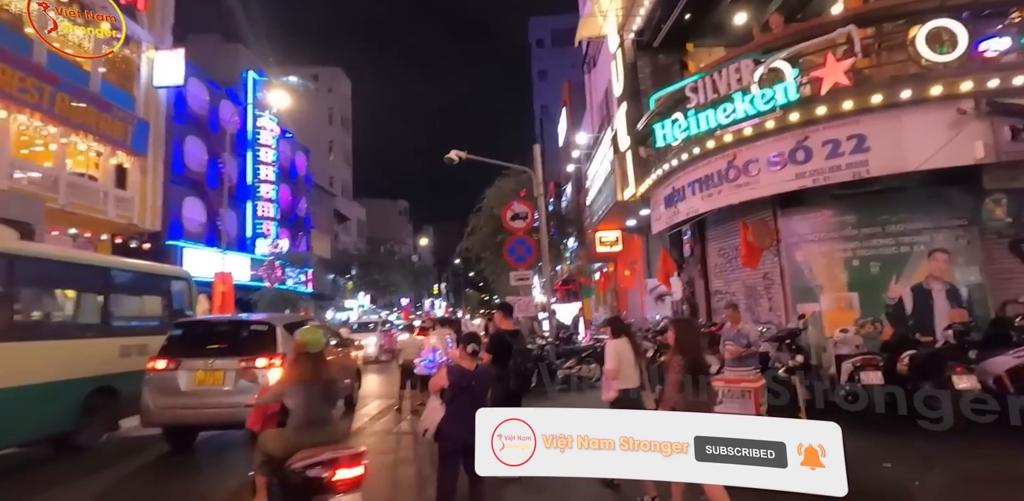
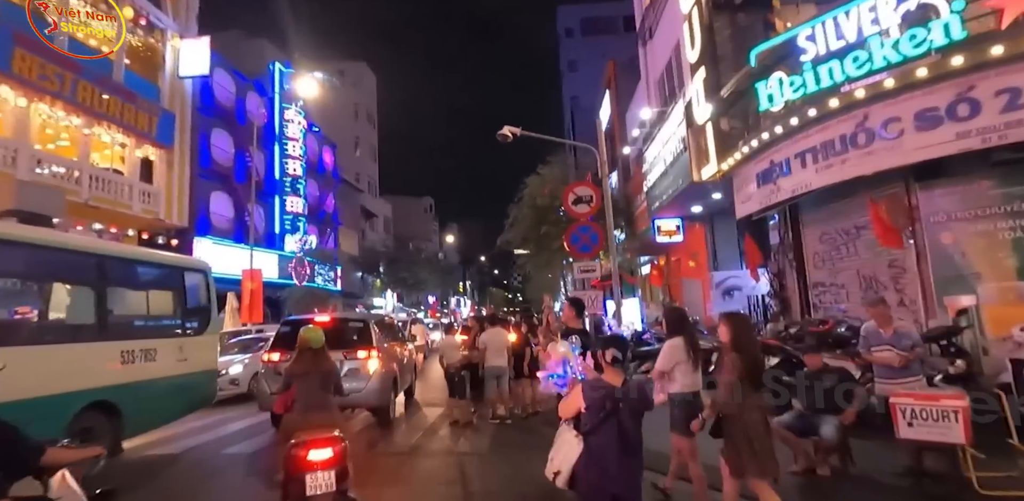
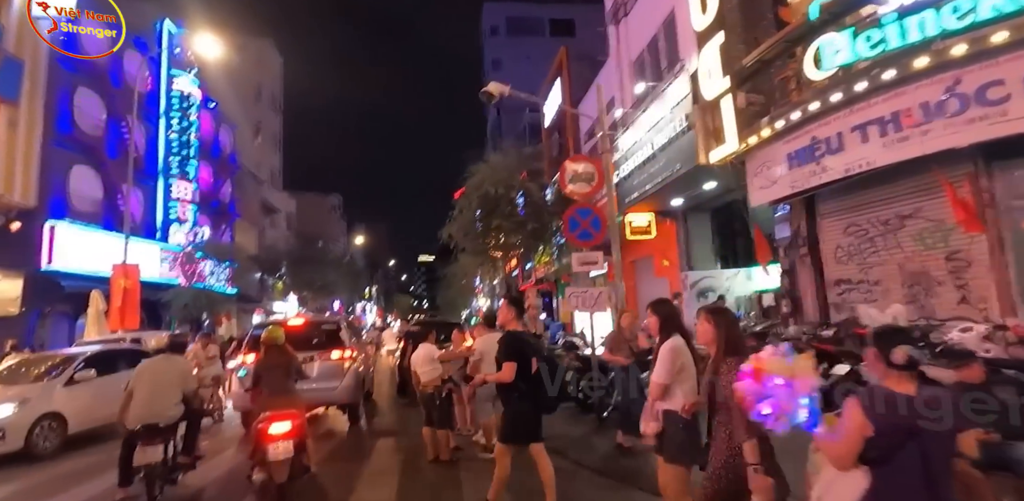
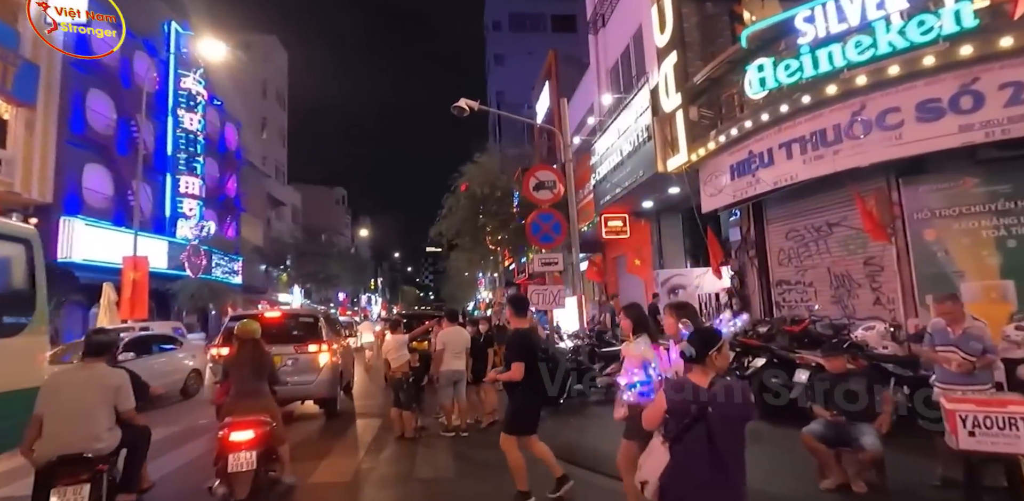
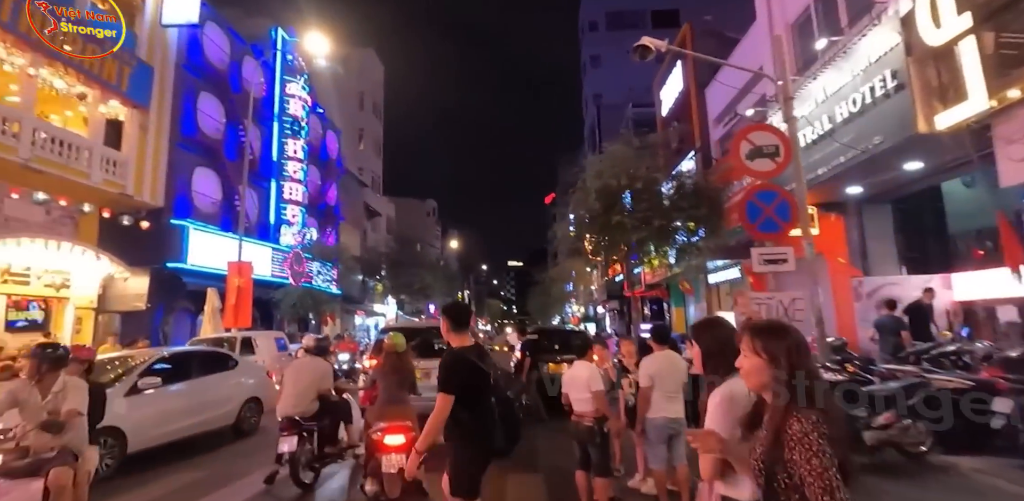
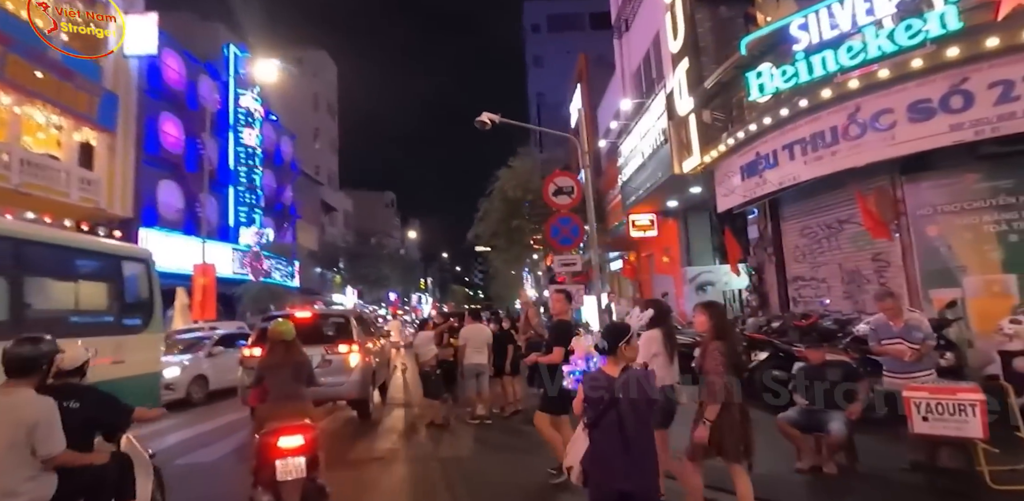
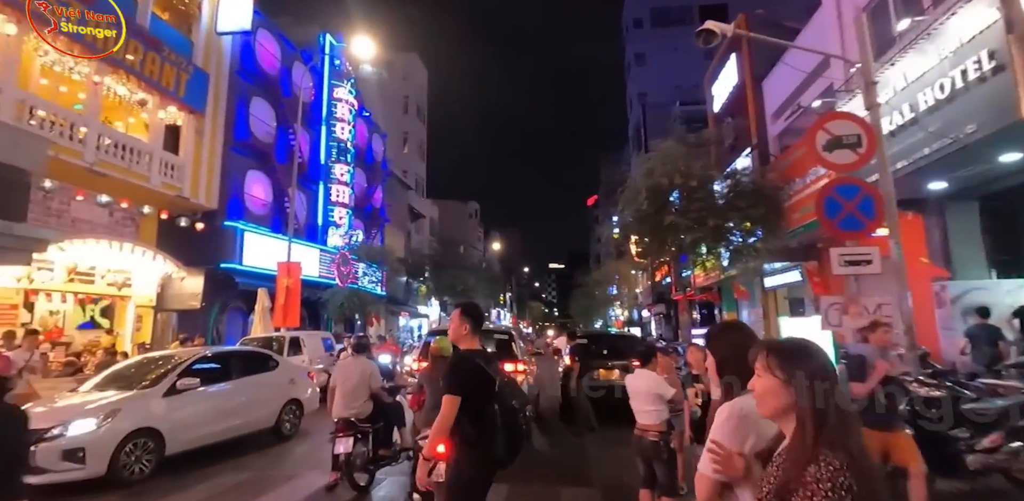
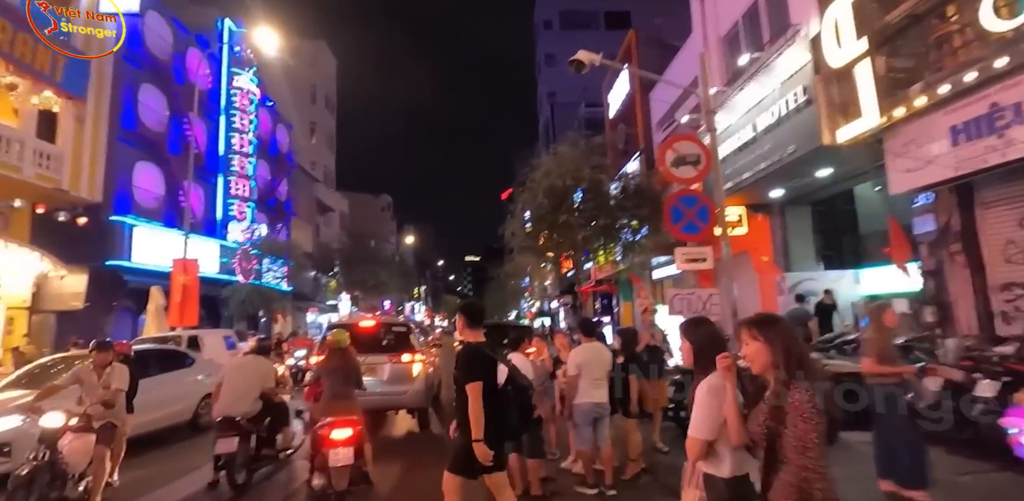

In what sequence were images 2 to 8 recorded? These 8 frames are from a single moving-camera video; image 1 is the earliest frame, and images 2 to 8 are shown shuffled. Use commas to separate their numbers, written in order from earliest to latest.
2, 6, 4, 3, 8, 5, 7
